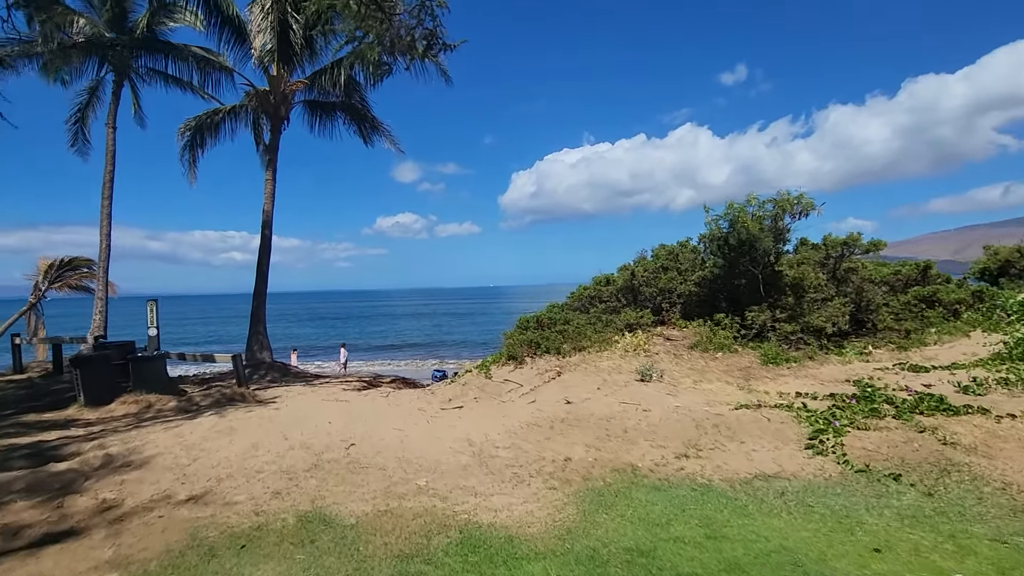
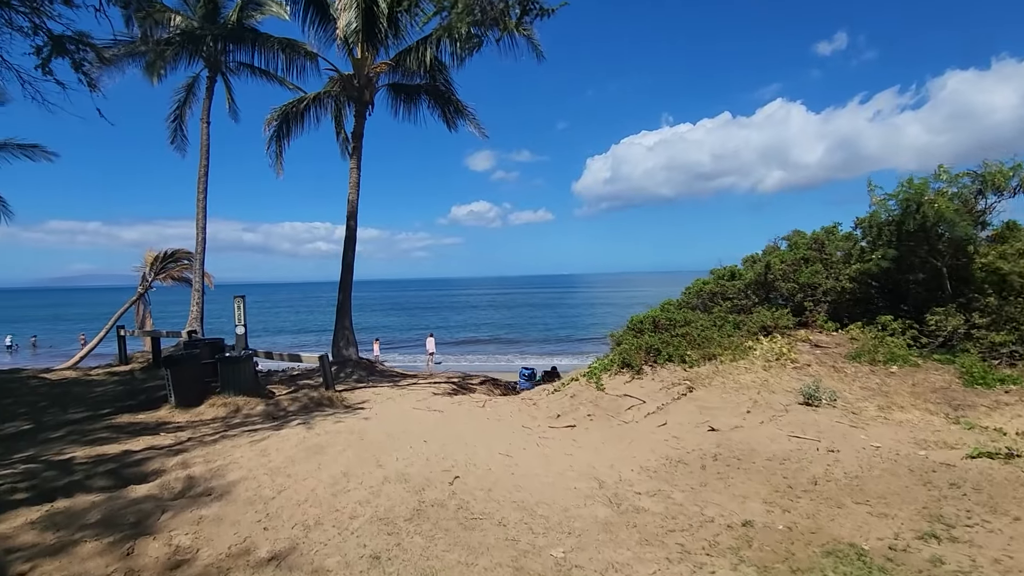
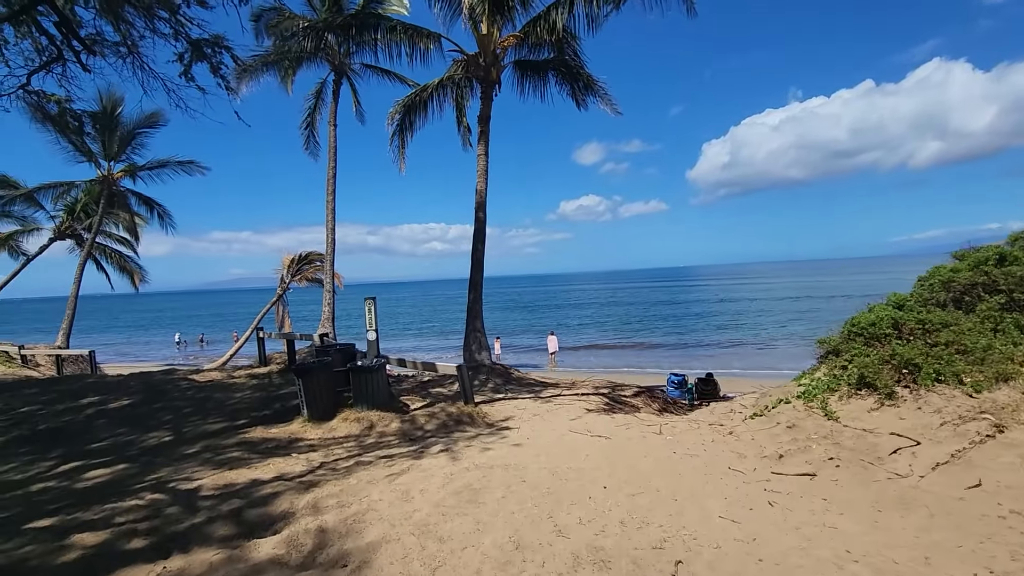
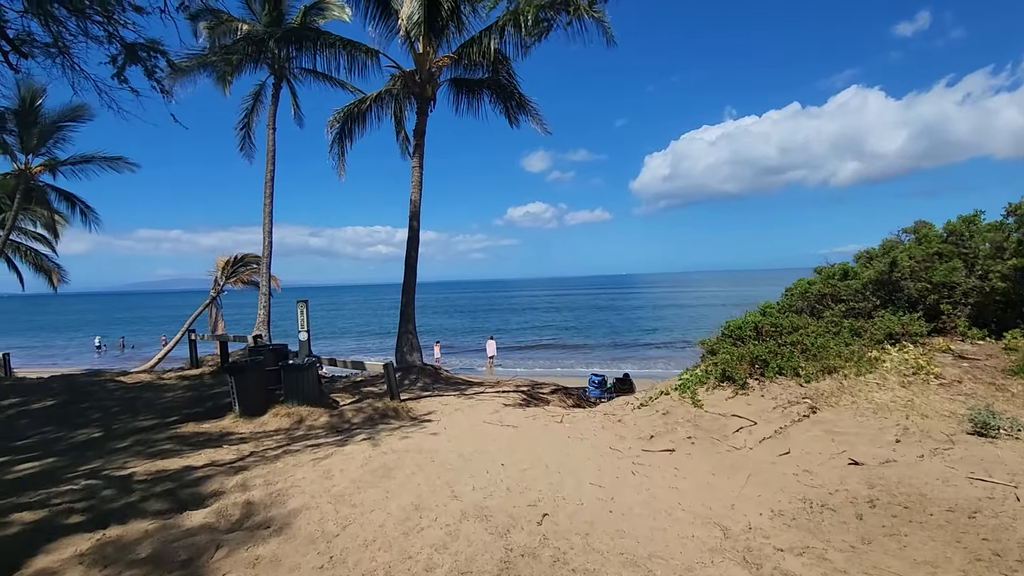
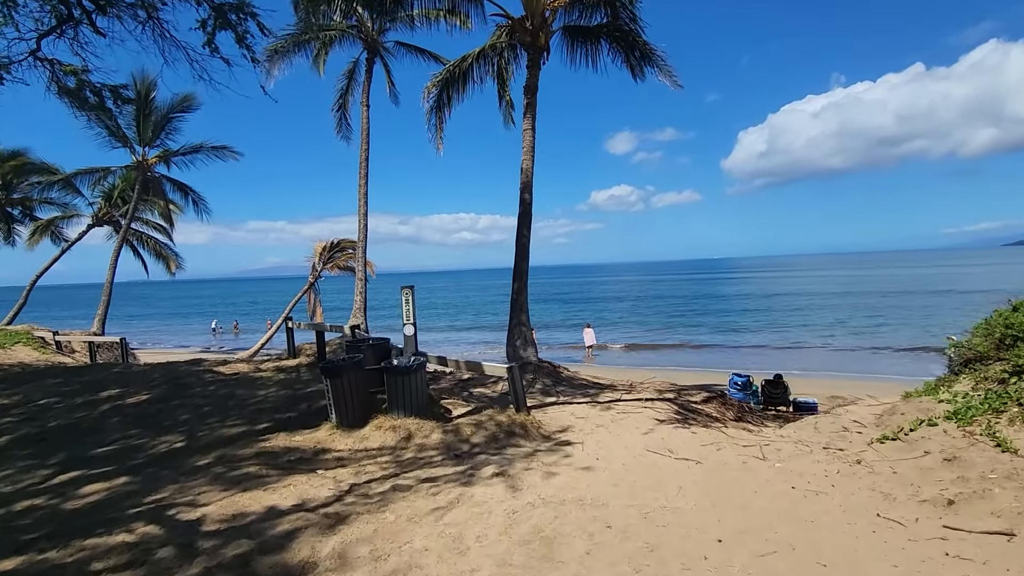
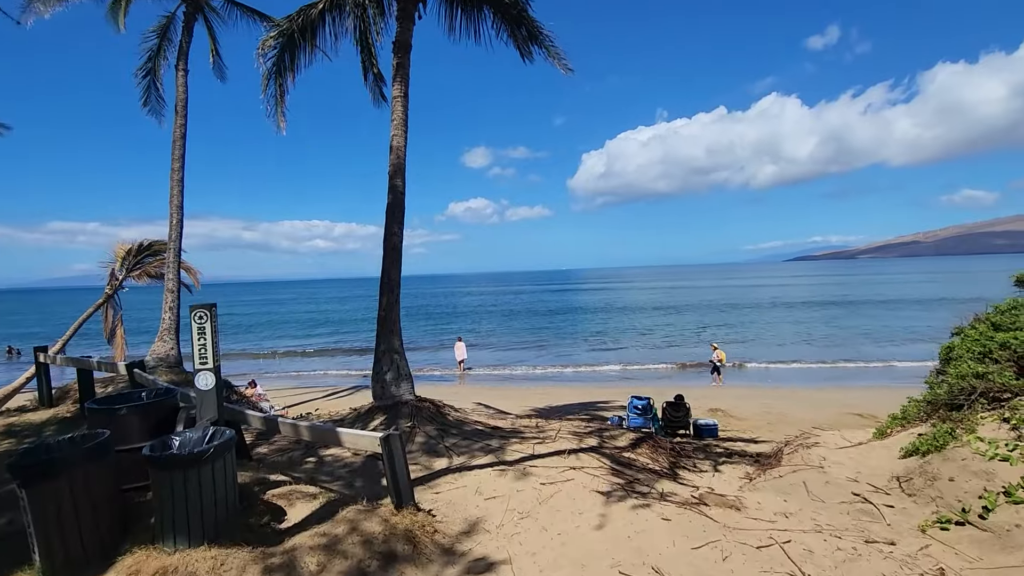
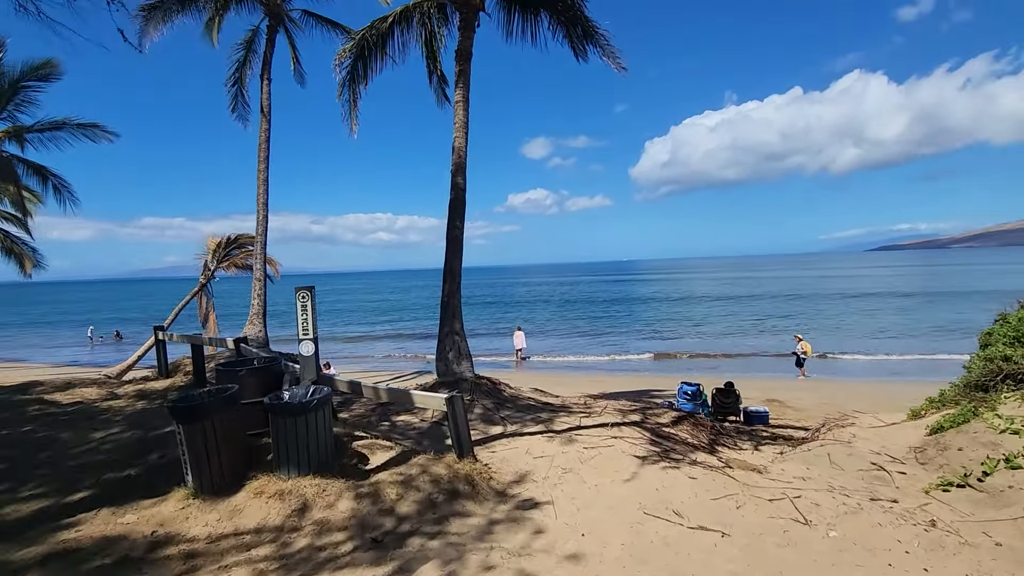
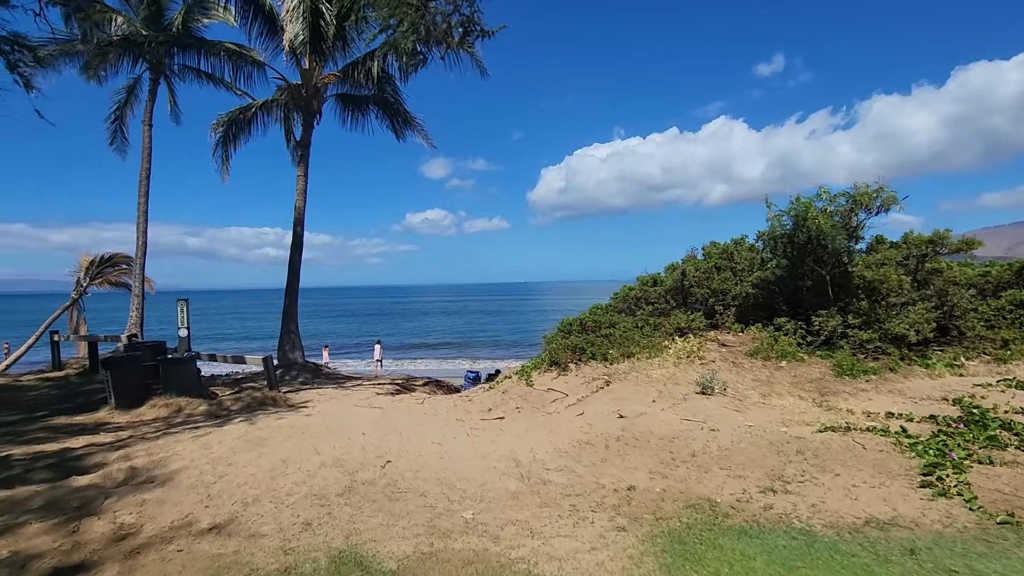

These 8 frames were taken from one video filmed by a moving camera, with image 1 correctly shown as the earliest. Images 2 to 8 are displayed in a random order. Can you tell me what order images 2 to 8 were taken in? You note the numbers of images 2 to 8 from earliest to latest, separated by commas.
8, 2, 4, 3, 5, 7, 6
